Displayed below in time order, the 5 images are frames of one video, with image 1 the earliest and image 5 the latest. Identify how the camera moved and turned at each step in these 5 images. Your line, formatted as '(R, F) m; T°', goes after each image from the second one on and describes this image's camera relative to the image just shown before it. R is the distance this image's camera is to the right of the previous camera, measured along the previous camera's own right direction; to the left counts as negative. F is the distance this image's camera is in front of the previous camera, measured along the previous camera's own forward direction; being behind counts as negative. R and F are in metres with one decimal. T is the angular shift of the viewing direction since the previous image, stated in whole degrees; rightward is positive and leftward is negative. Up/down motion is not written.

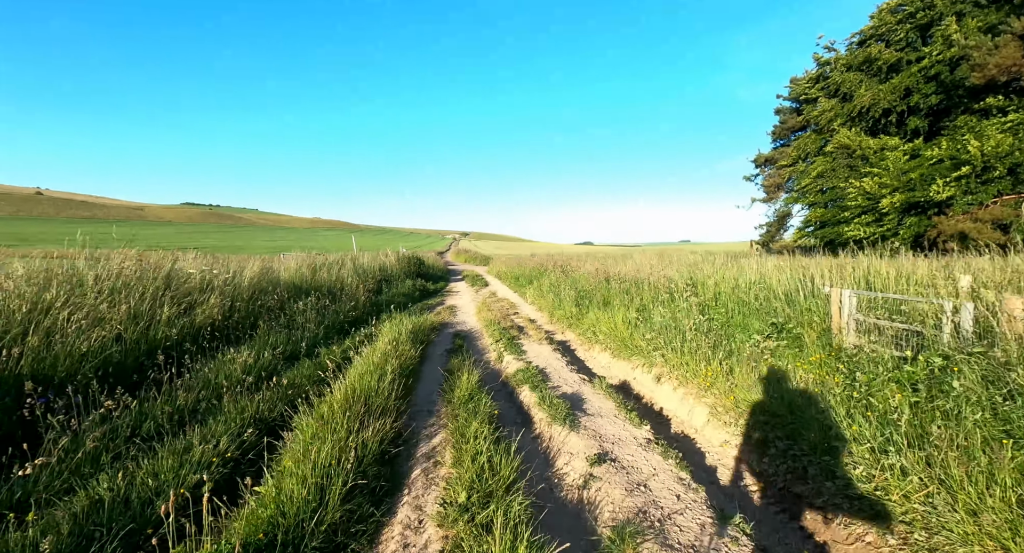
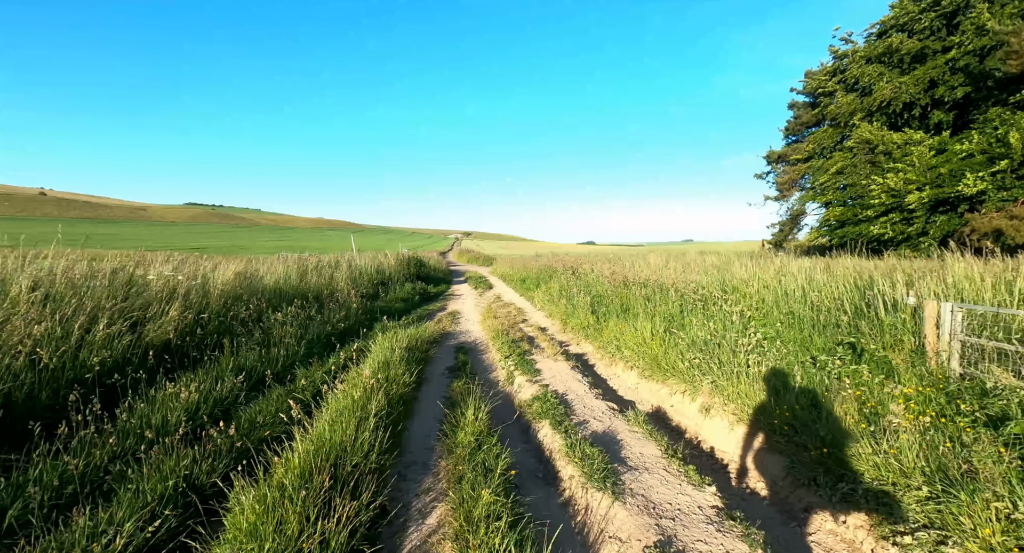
(-0.1, +1.0) m; 0°
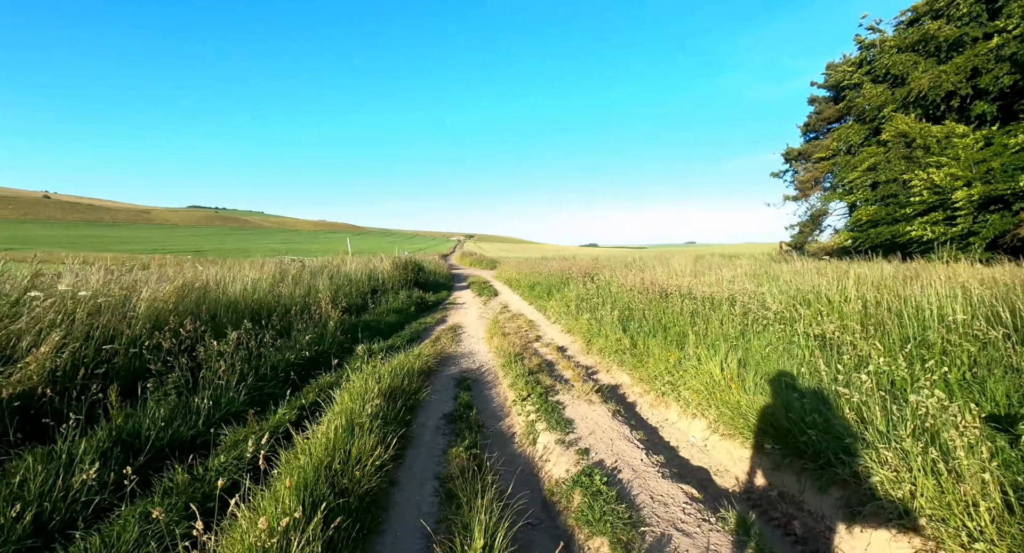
(-0.2, +1.7) m; 0°
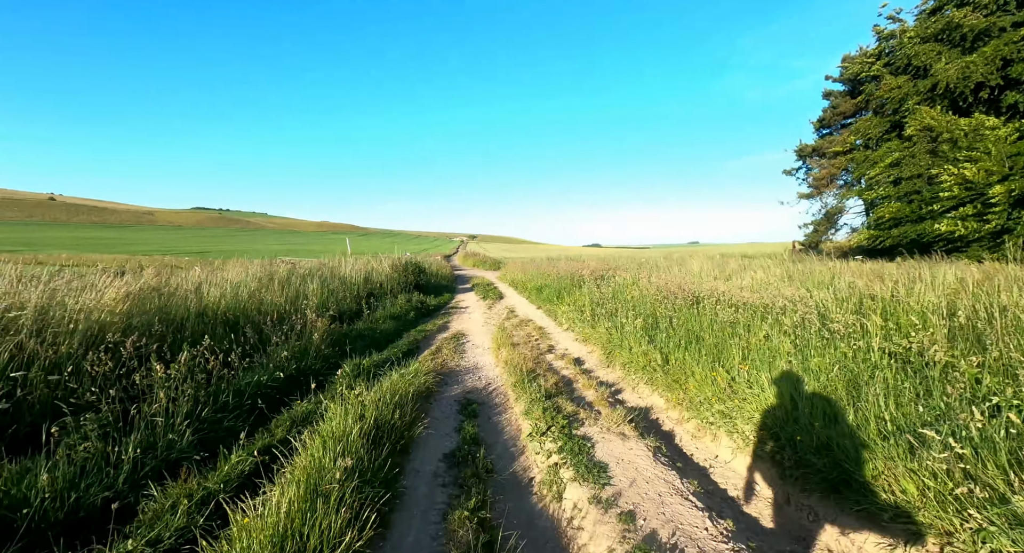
(-0.1, +0.9) m; 0°
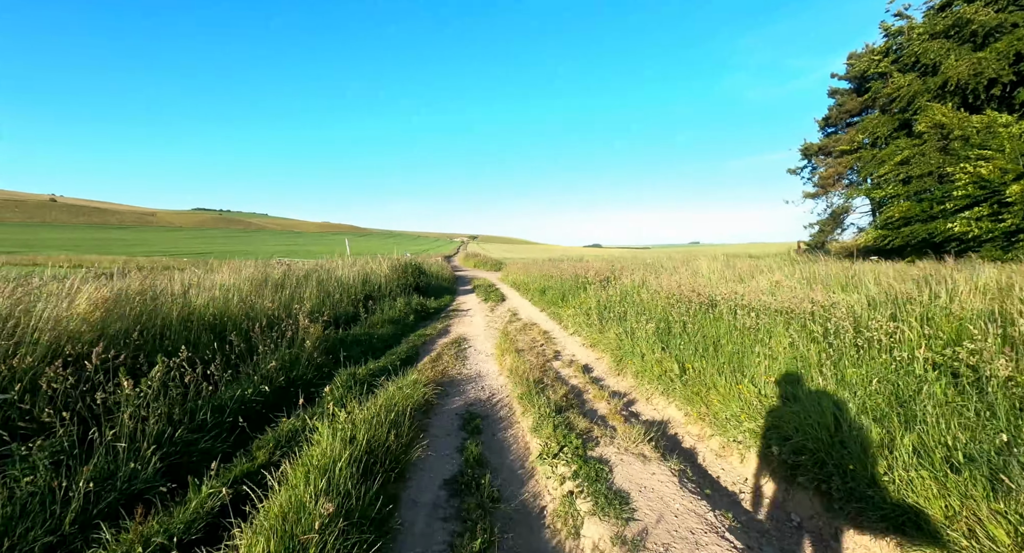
(-0.1, +0.4) m; 0°
